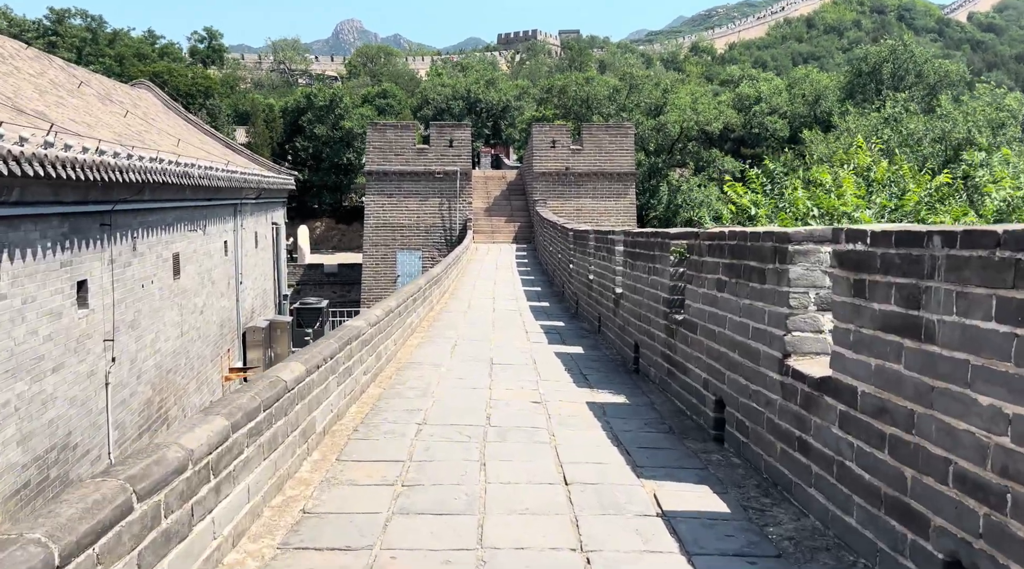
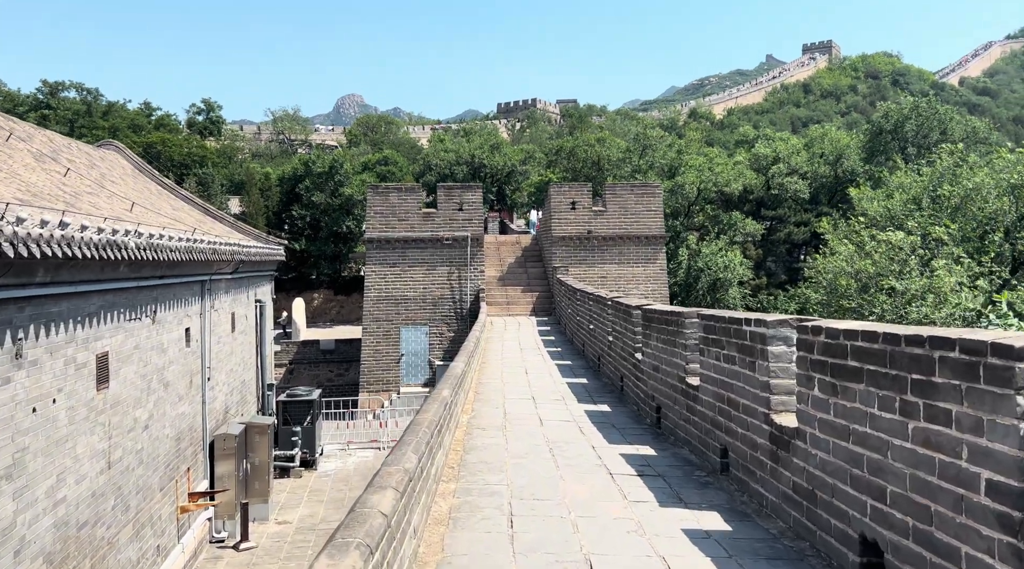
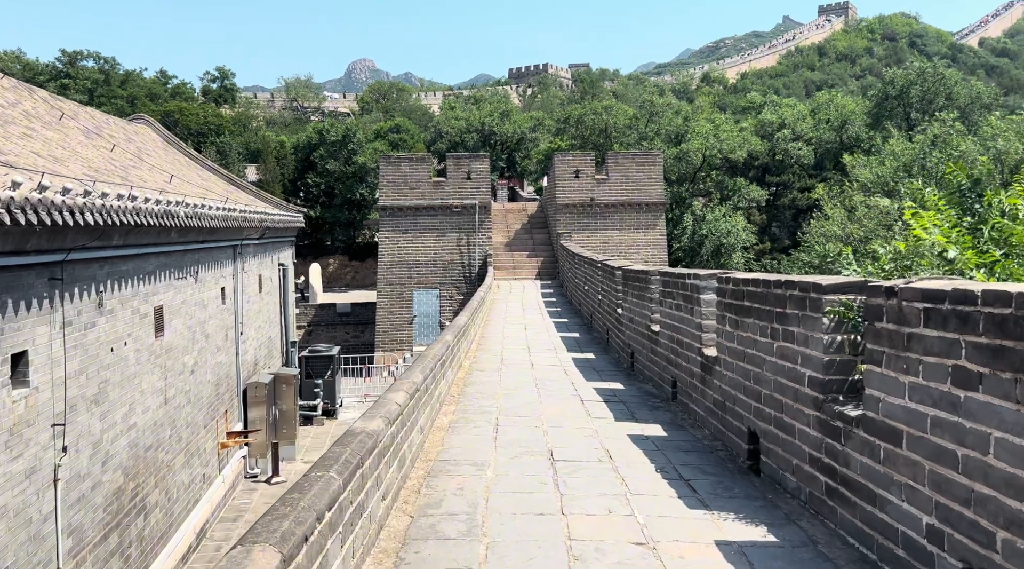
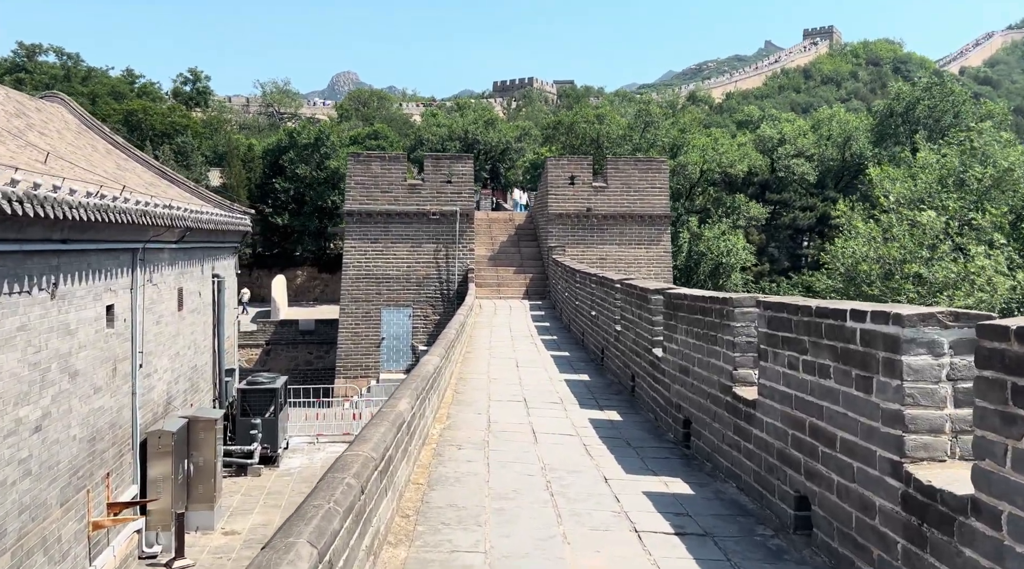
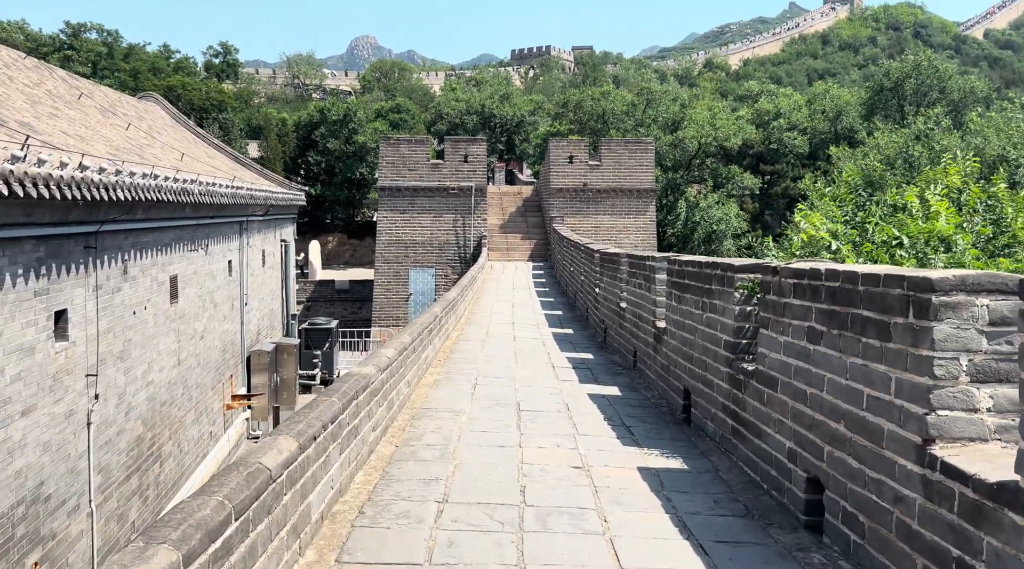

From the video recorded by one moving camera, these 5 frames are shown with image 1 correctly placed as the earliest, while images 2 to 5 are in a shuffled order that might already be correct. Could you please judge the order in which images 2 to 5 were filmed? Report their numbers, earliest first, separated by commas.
5, 3, 2, 4
